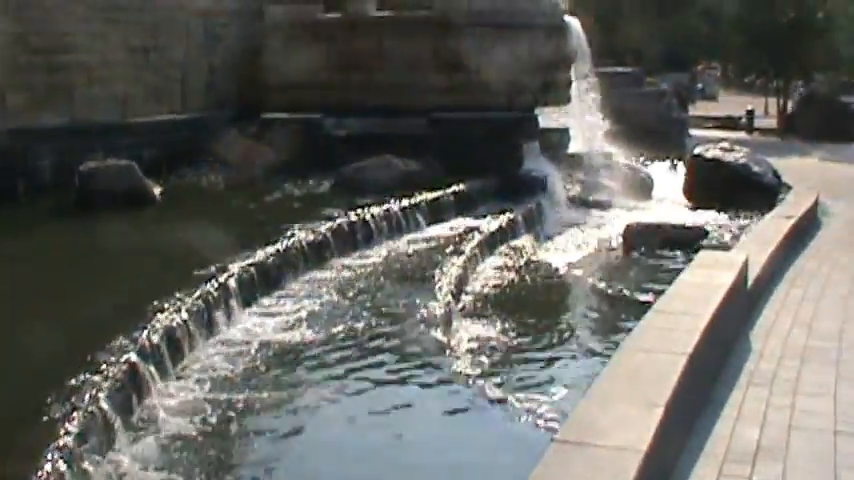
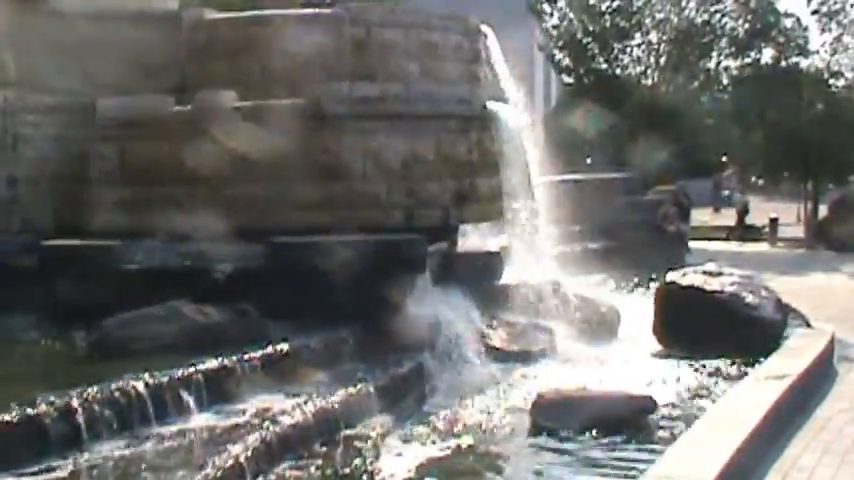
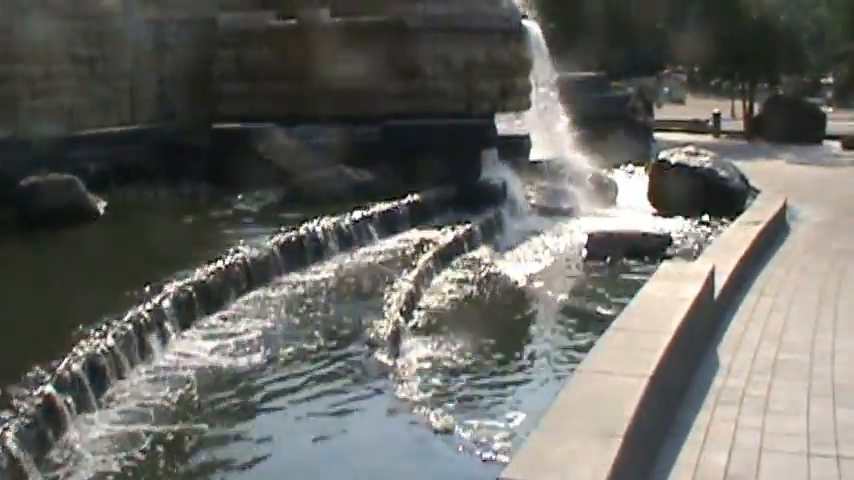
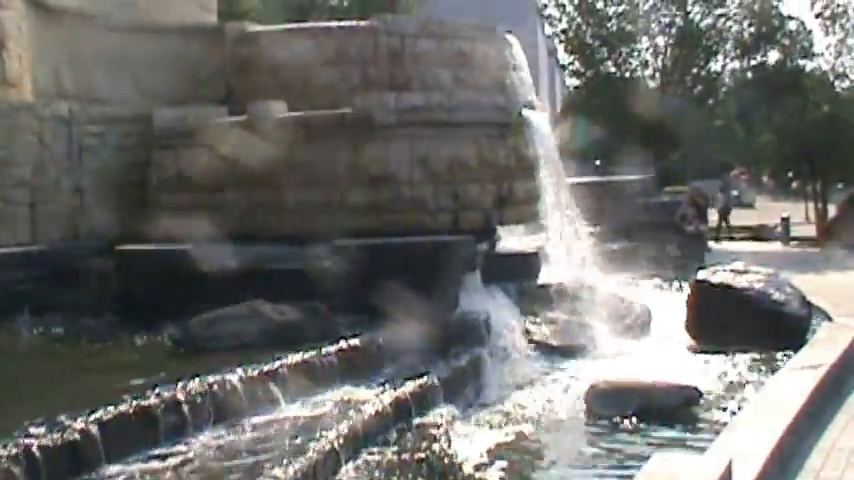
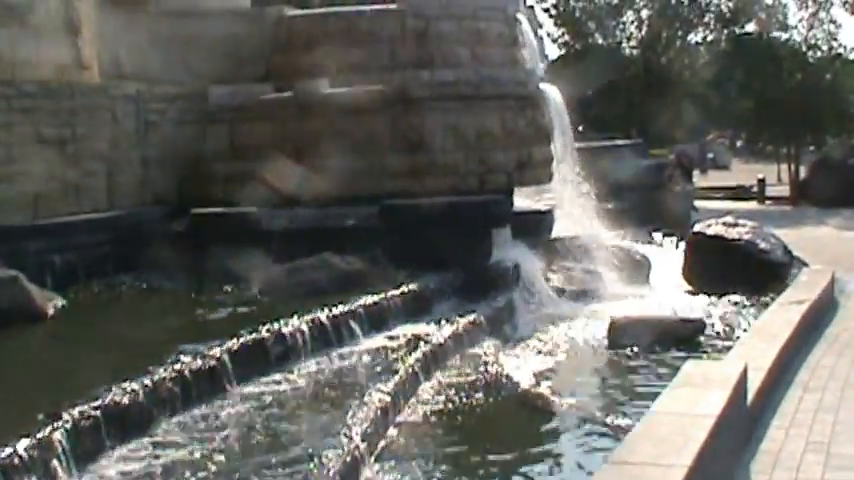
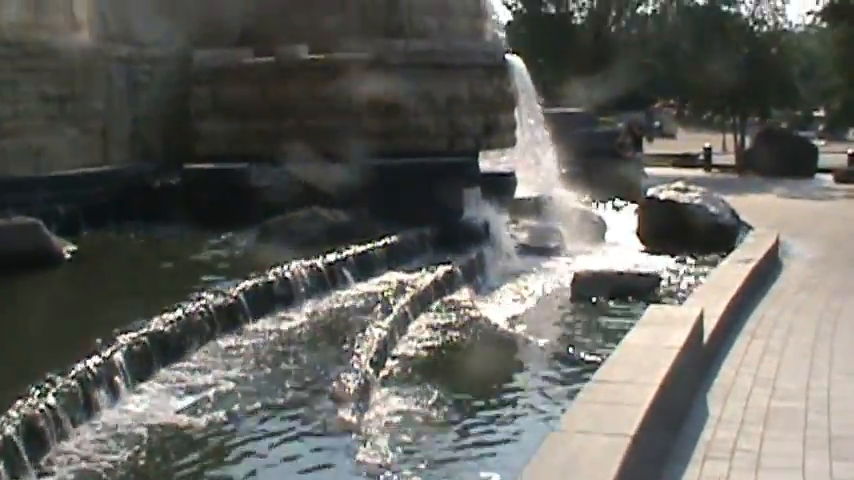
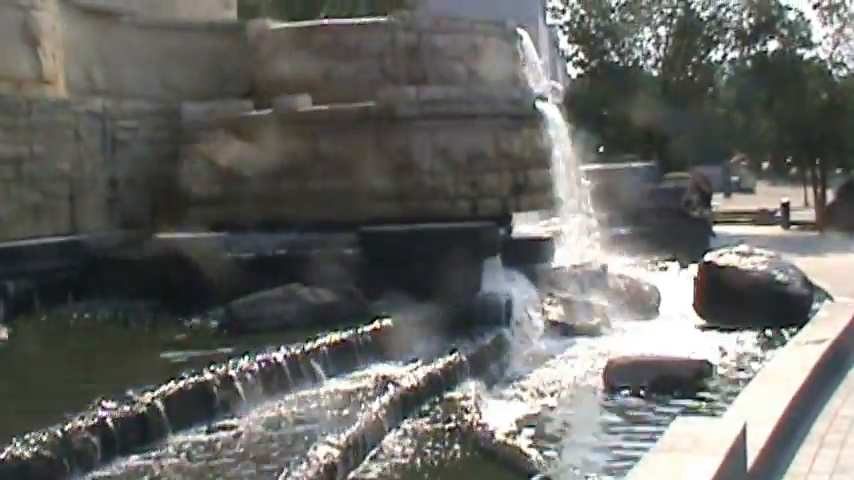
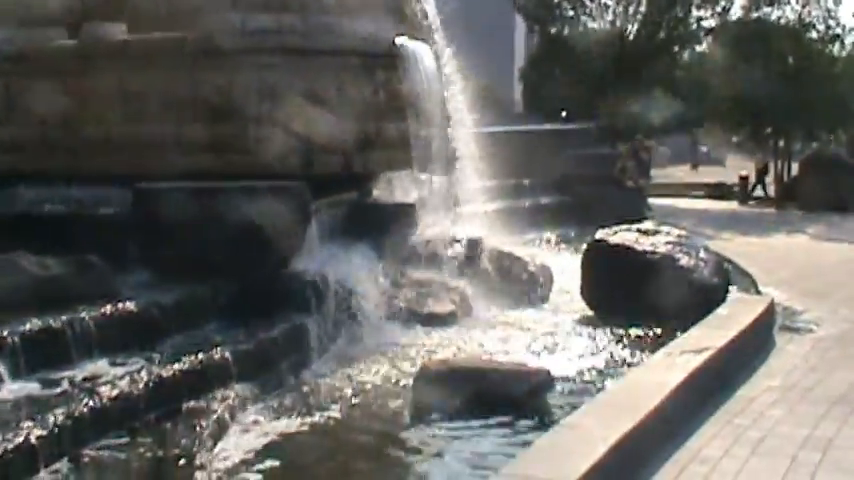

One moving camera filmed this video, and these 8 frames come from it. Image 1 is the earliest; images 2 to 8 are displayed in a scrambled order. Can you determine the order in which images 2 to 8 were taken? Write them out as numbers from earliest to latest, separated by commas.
3, 6, 5, 7, 4, 2, 8
